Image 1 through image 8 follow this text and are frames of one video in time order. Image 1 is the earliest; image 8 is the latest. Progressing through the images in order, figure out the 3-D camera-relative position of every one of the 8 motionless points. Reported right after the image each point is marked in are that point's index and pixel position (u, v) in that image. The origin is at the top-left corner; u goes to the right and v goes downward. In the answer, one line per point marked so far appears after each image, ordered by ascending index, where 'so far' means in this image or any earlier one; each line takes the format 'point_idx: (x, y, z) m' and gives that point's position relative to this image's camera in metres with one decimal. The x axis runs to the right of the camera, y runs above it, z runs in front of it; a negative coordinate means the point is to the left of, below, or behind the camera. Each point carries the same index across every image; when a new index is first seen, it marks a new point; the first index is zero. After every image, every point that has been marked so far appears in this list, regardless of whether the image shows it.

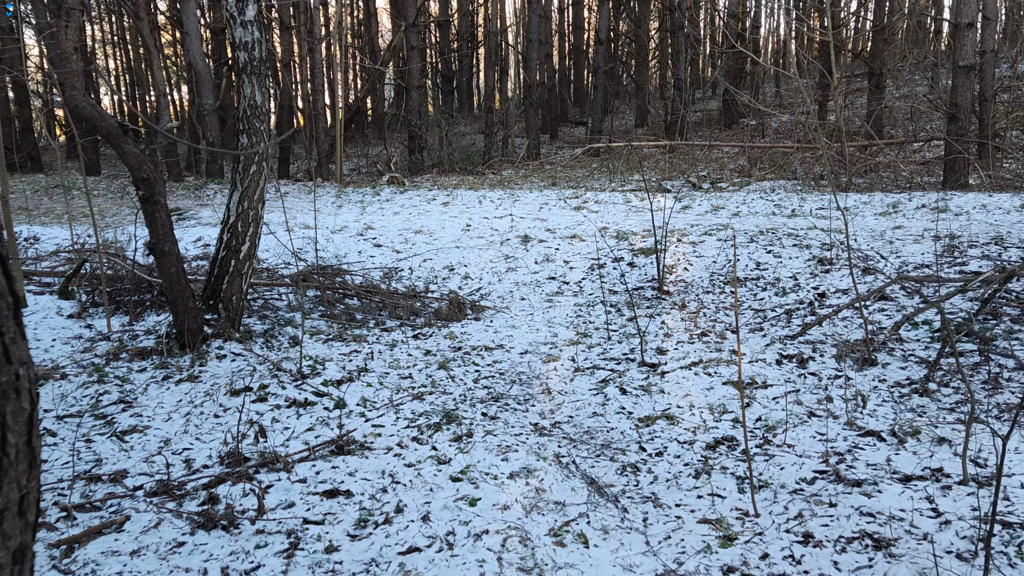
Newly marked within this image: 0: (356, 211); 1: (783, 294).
0: (-1.5, +0.7, +8.0) m
1: (+1.5, 0.0, +4.7) m
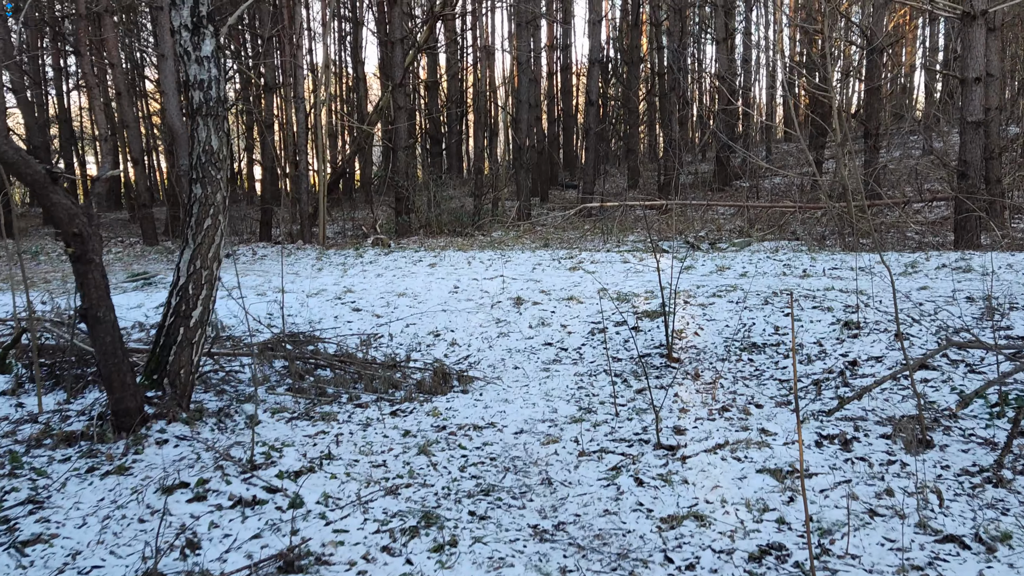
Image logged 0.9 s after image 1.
0: (-1.5, +0.1, +7.4) m
1: (+1.4, -0.4, +4.2) m
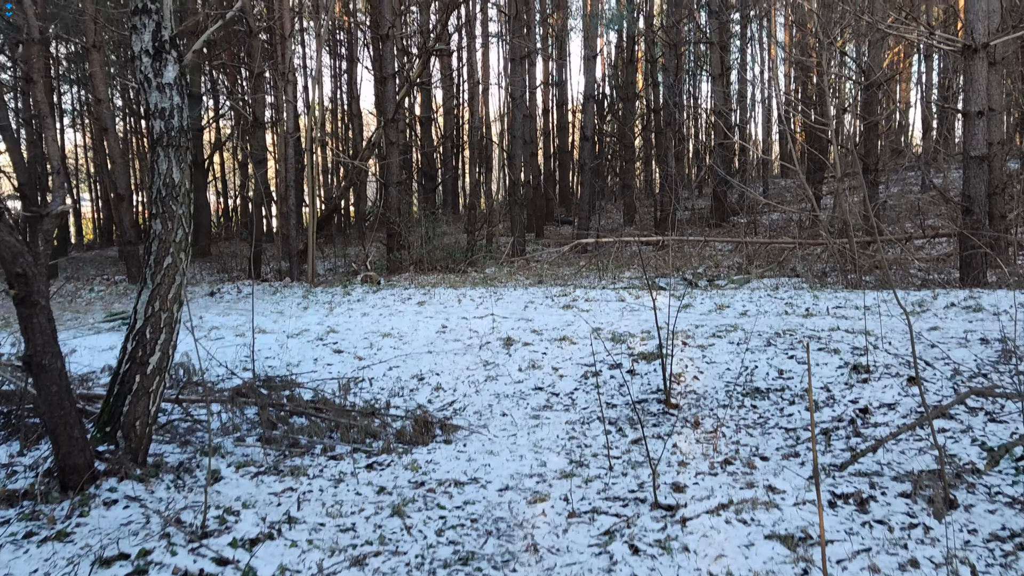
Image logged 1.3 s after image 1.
0: (-1.6, -0.2, +7.2) m
1: (+1.4, -0.6, +3.9) m
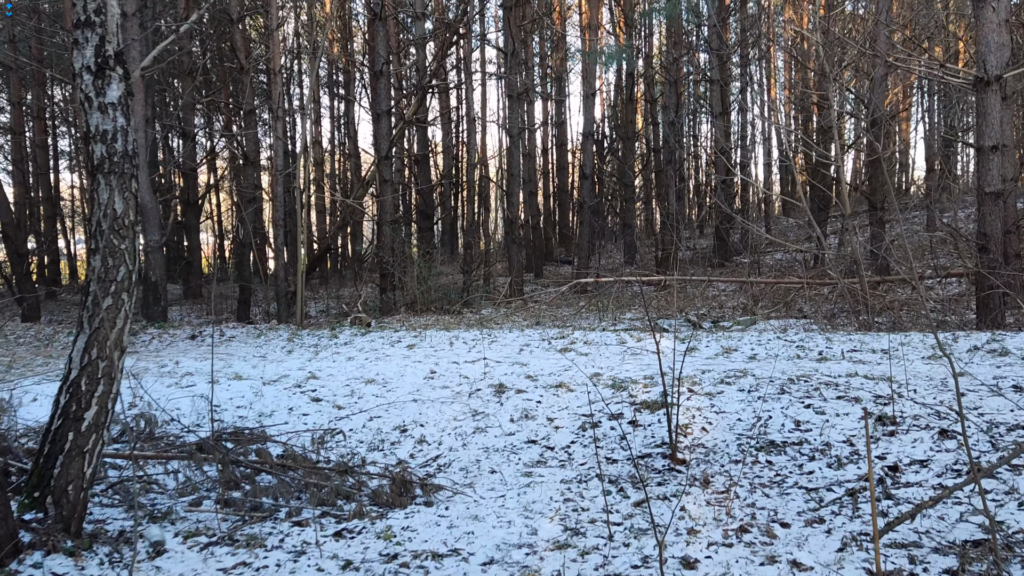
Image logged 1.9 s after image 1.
0: (-1.6, -0.6, +6.8) m
1: (+1.3, -0.7, +3.5) m
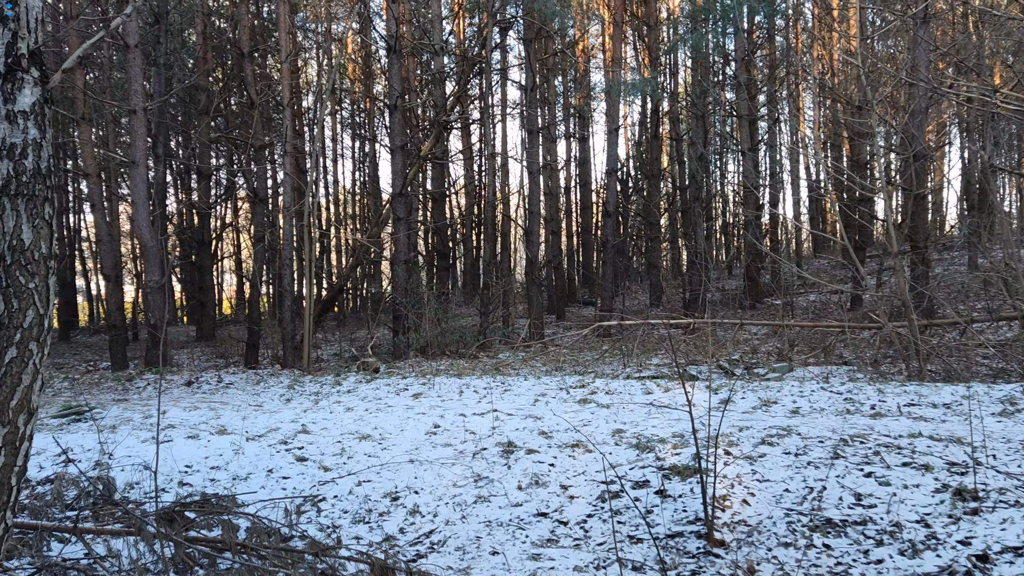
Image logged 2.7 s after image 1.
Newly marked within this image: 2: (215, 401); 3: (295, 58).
0: (-1.5, -0.9, +6.3) m
1: (+1.3, -0.9, +2.9) m
2: (-2.3, -0.9, +6.8) m
3: (-4.1, +4.4, +16.5) m
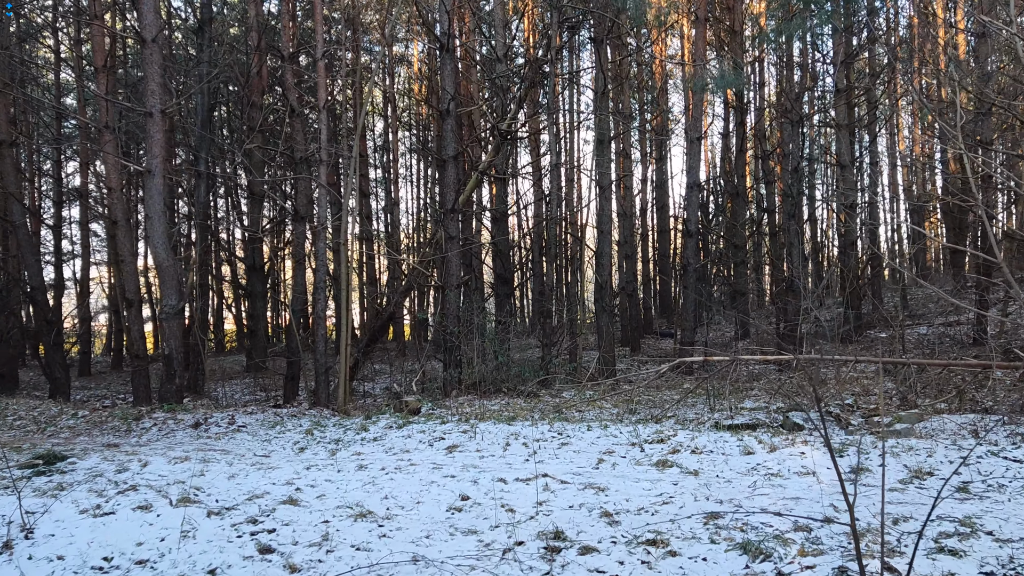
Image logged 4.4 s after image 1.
0: (-1.2, -1.0, +5.1) m
1: (+1.4, -0.9, +1.4) m
2: (-2.0, -1.0, +5.7) m
3: (-2.8, +3.9, +15.6) m
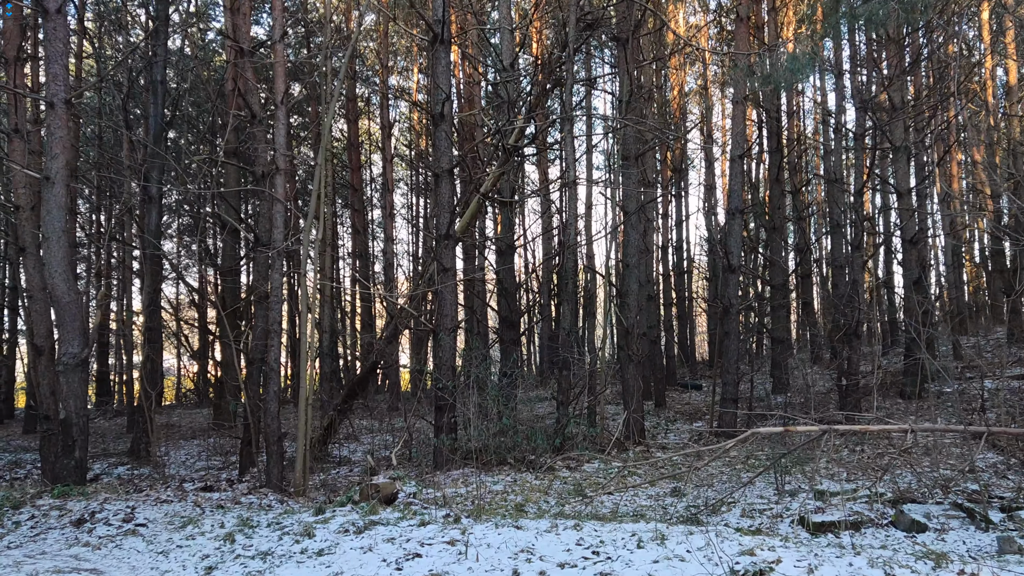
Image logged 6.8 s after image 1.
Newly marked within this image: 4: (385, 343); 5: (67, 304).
0: (-1.2, -1.2, +3.2) m
1: (+1.4, -0.9, -0.4) m
2: (-1.9, -1.2, +3.8) m
3: (-2.7, +3.2, +14.0) m
4: (-1.4, -0.6, +9.4) m
5: (-3.0, -0.1, +5.9) m
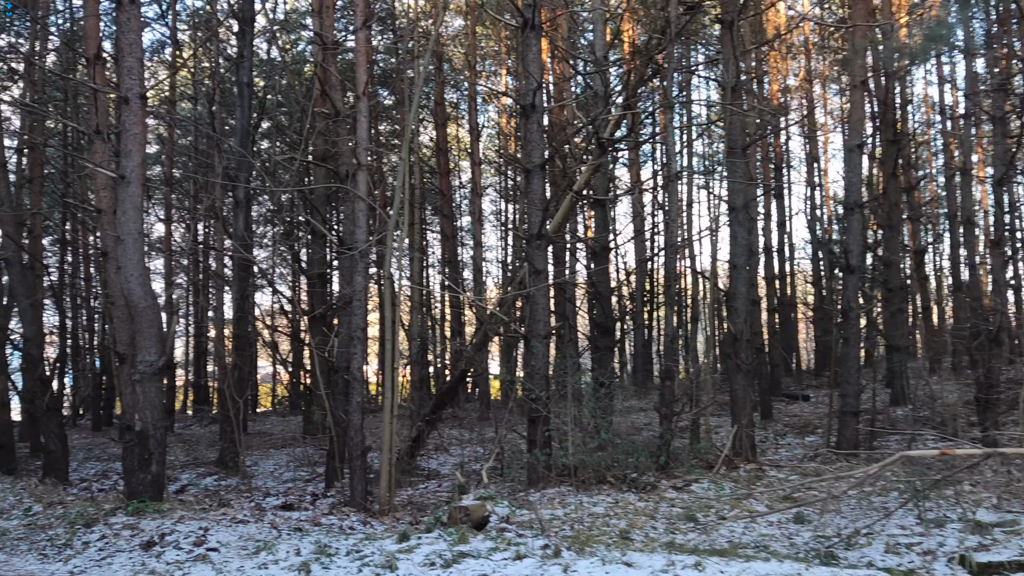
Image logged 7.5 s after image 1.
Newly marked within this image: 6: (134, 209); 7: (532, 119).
0: (-0.8, -1.2, +2.7) m
1: (+1.4, -0.8, -1.1) m
2: (-1.5, -1.2, +3.4) m
3: (-1.3, +3.1, +13.7) m
4: (-0.4, -0.6, +8.9) m
5: (-2.4, -0.1, +5.6) m
6: (-2.4, +0.5, +5.6) m
7: (+0.2, +1.4, +7.6) m
